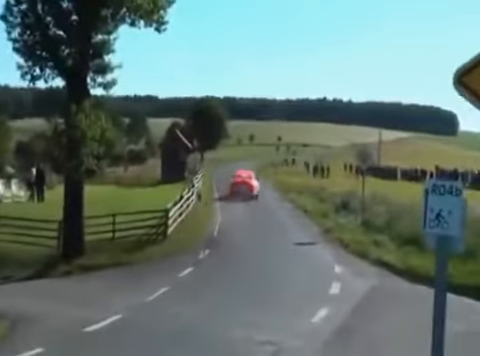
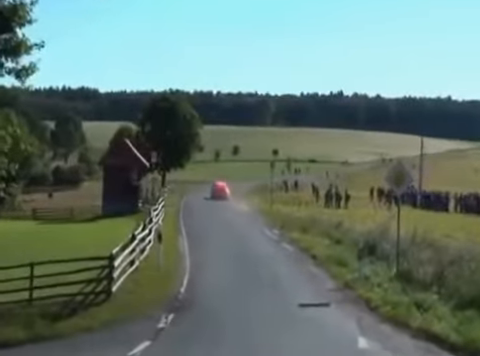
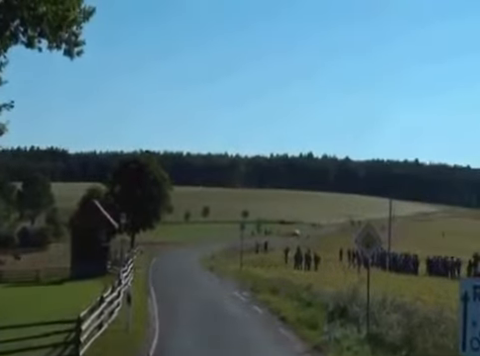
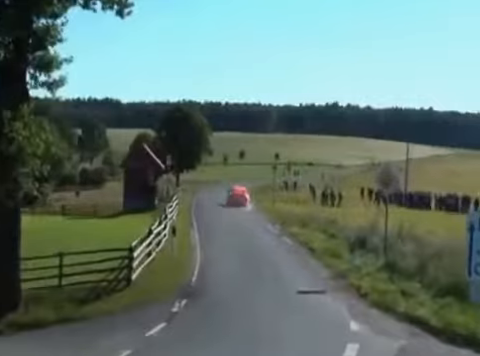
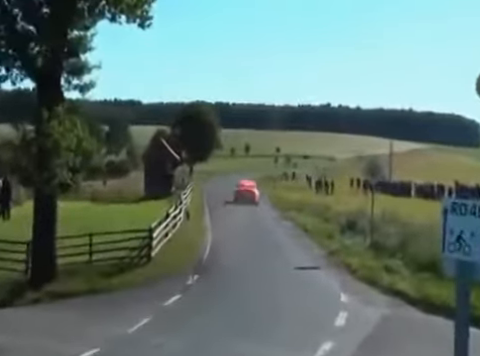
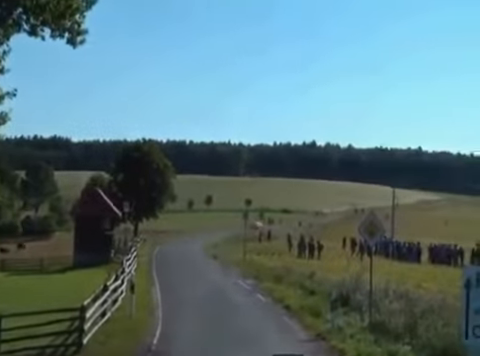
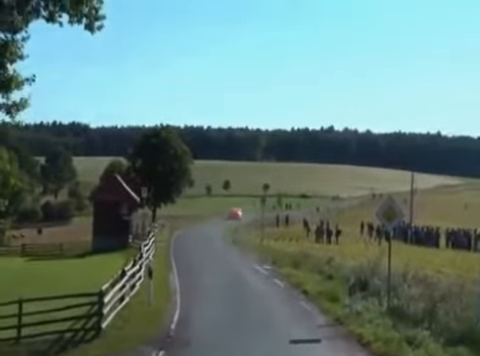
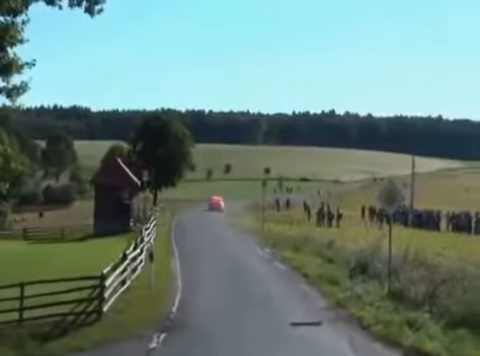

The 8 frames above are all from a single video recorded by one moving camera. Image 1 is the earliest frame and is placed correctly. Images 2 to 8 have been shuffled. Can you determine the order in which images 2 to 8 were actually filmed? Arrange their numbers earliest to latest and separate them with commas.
5, 4, 2, 8, 7, 6, 3
